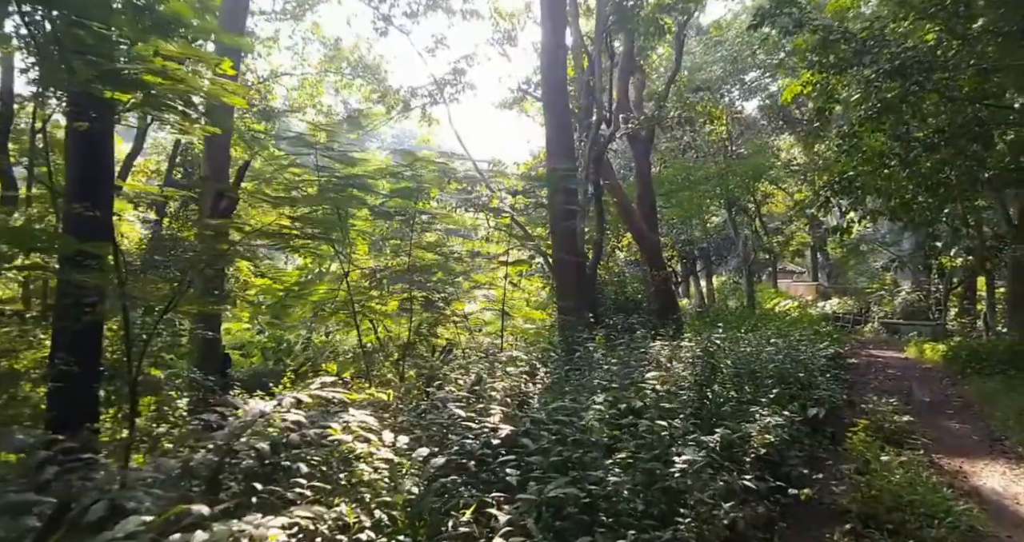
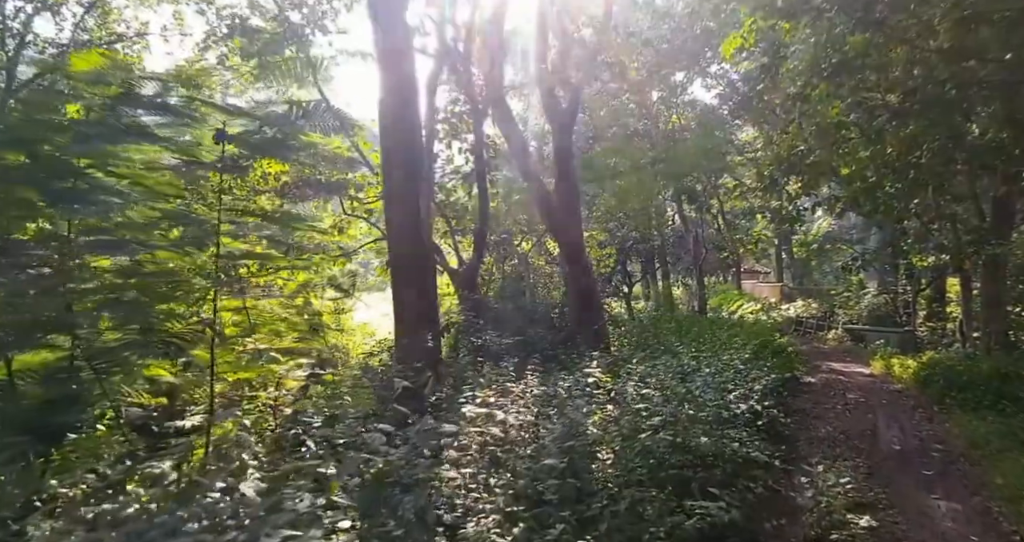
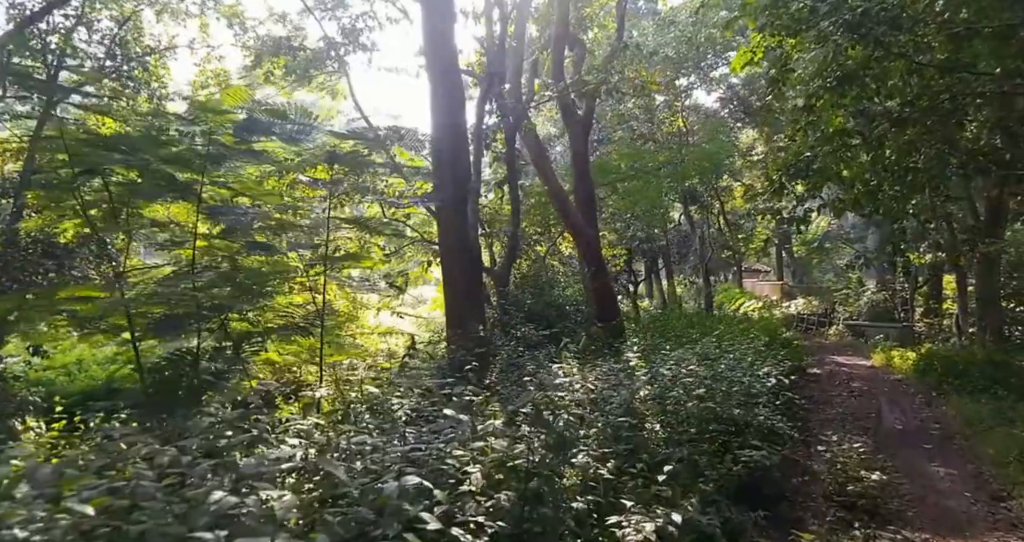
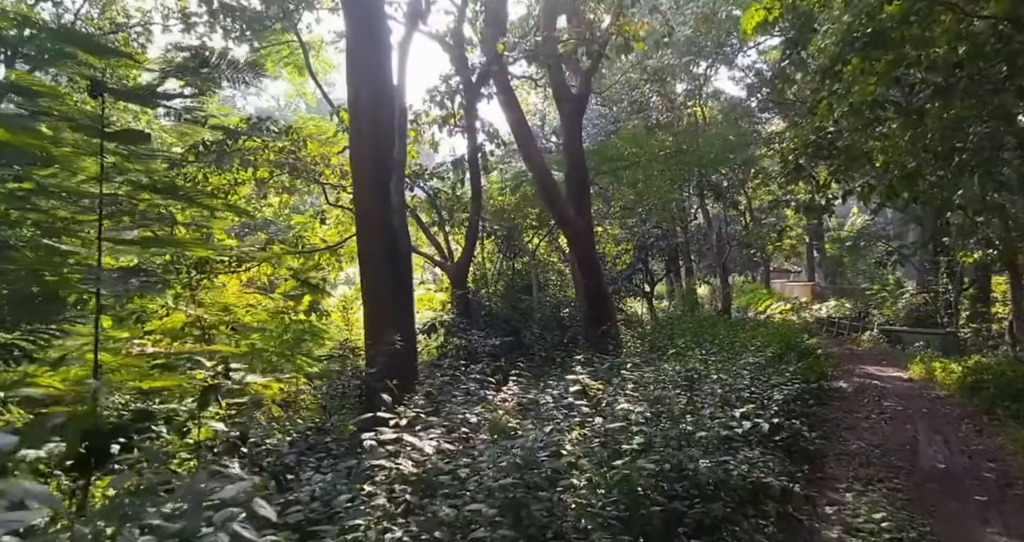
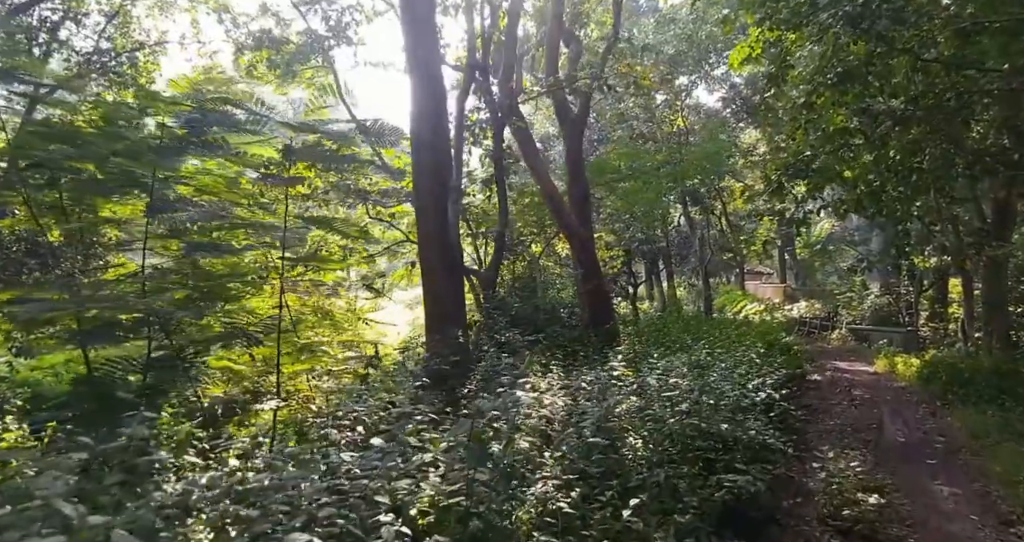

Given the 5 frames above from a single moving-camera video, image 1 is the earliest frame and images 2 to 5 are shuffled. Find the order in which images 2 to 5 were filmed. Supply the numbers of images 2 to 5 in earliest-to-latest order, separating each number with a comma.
3, 5, 2, 4
